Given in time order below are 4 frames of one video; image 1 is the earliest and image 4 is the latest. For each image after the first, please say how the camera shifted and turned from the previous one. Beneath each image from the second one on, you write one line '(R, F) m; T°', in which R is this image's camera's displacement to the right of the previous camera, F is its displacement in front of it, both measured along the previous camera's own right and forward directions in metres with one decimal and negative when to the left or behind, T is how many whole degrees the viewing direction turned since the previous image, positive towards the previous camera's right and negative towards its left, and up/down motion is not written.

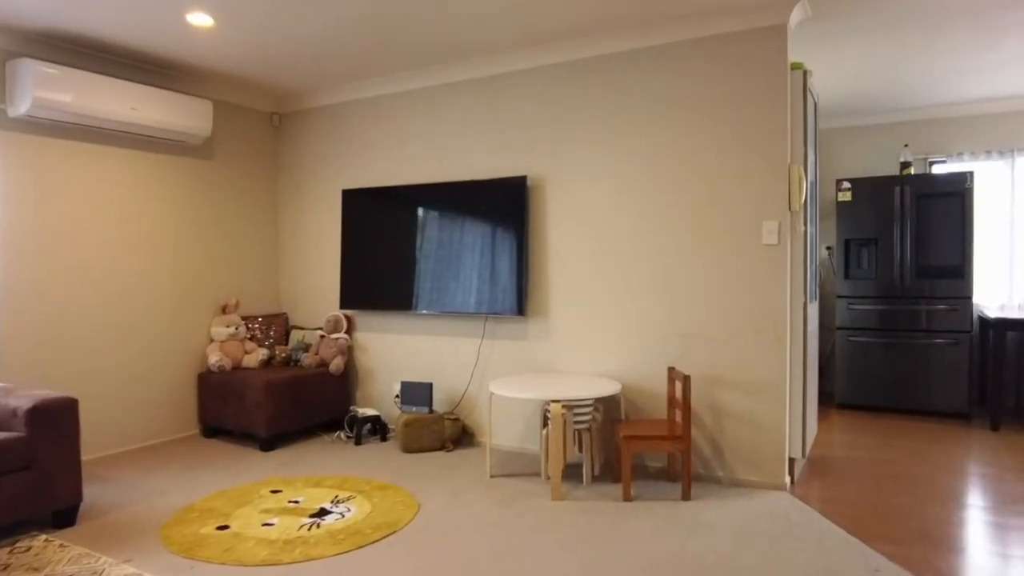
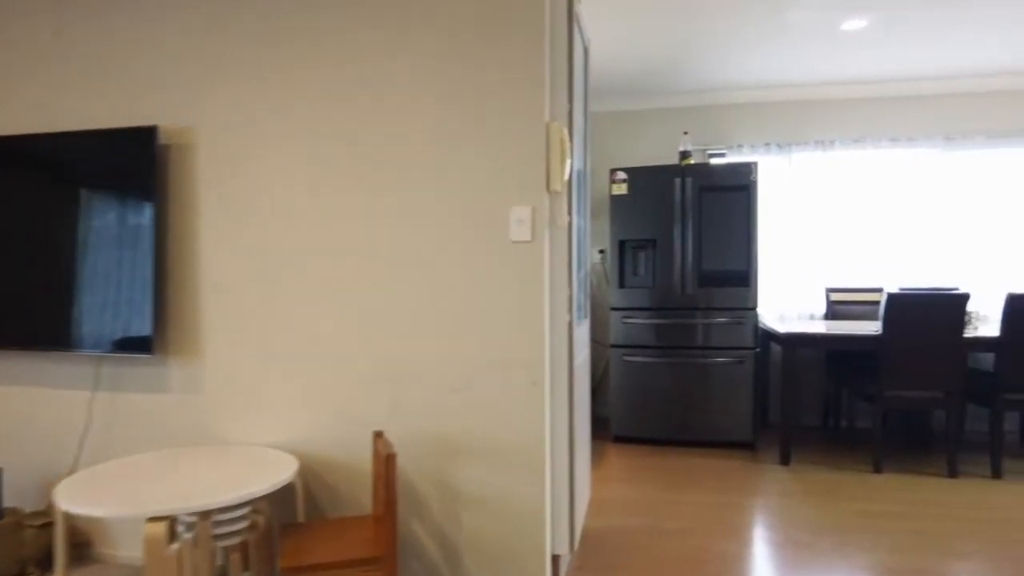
(+0.5, +1.2) m; +16°
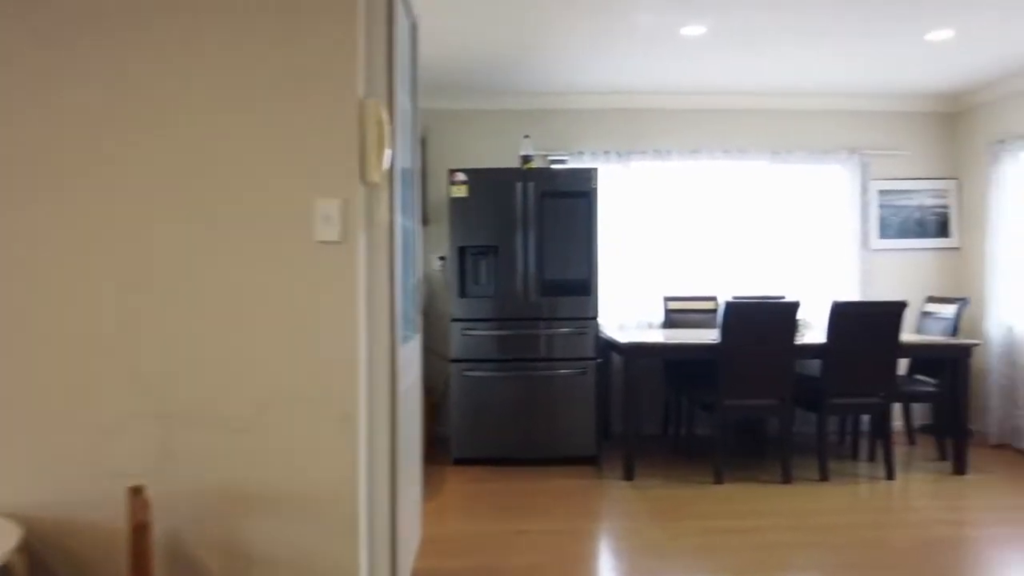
(+0.1, +0.3) m; +12°
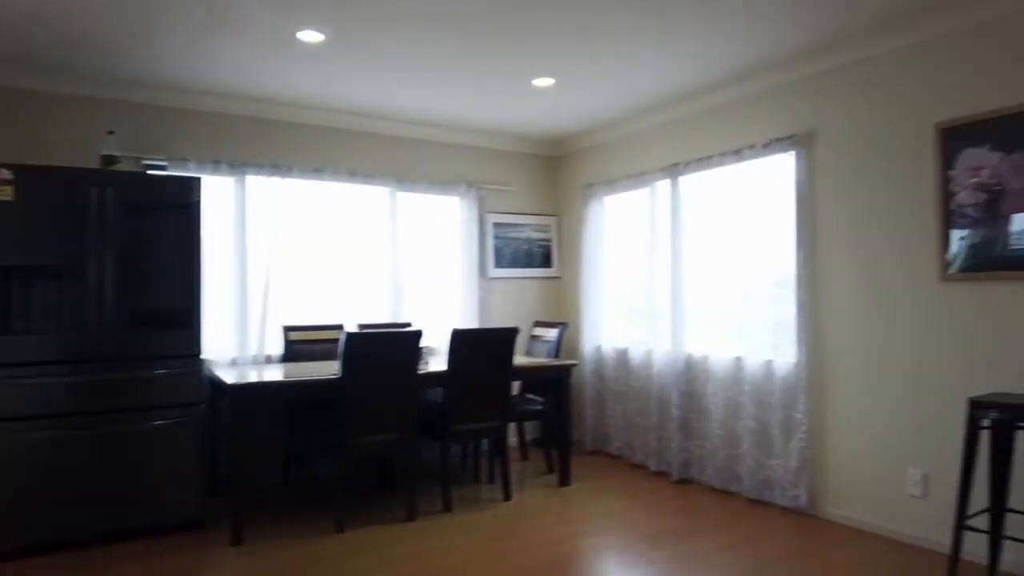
(+0.2, +0.3) m; +28°
